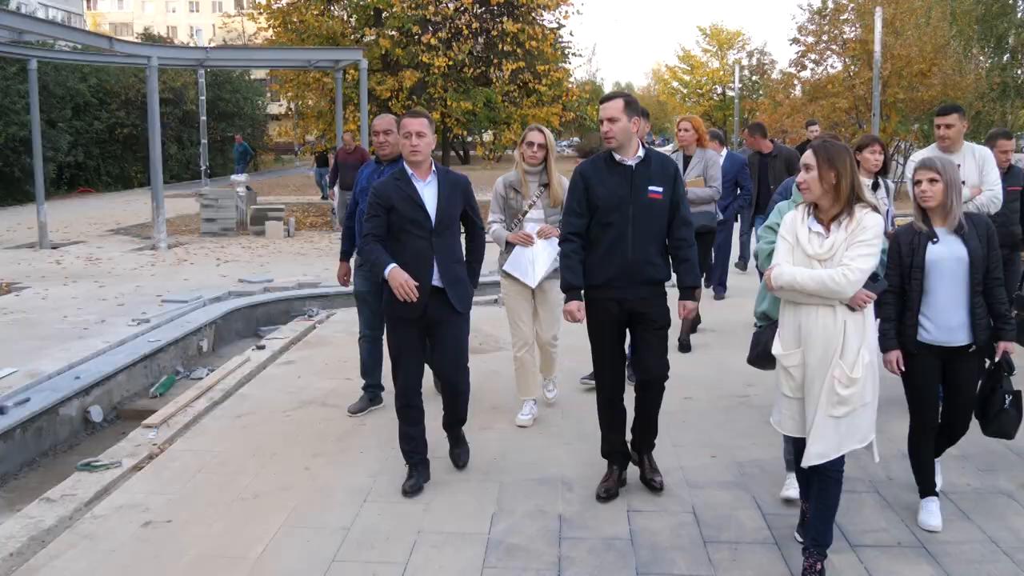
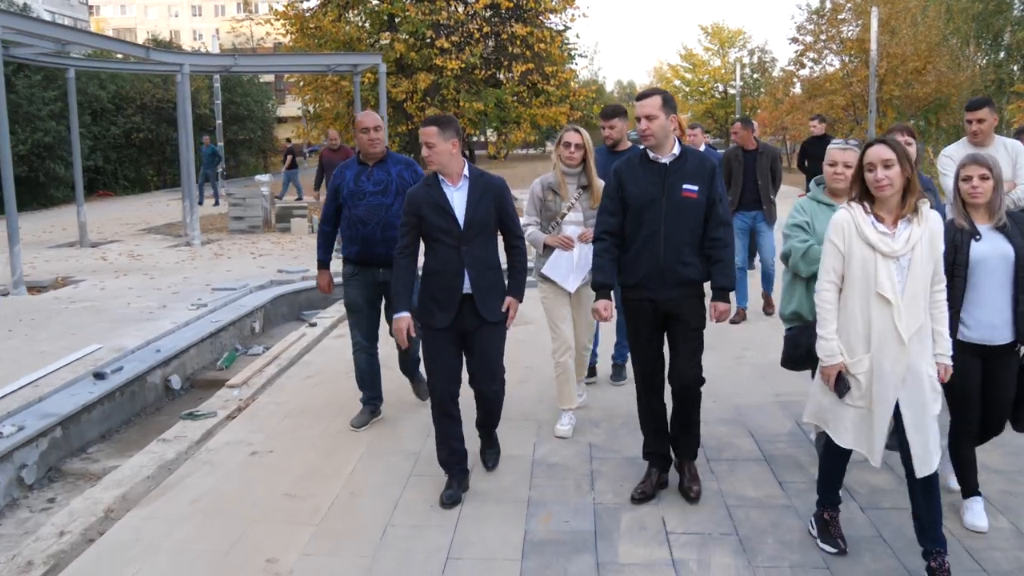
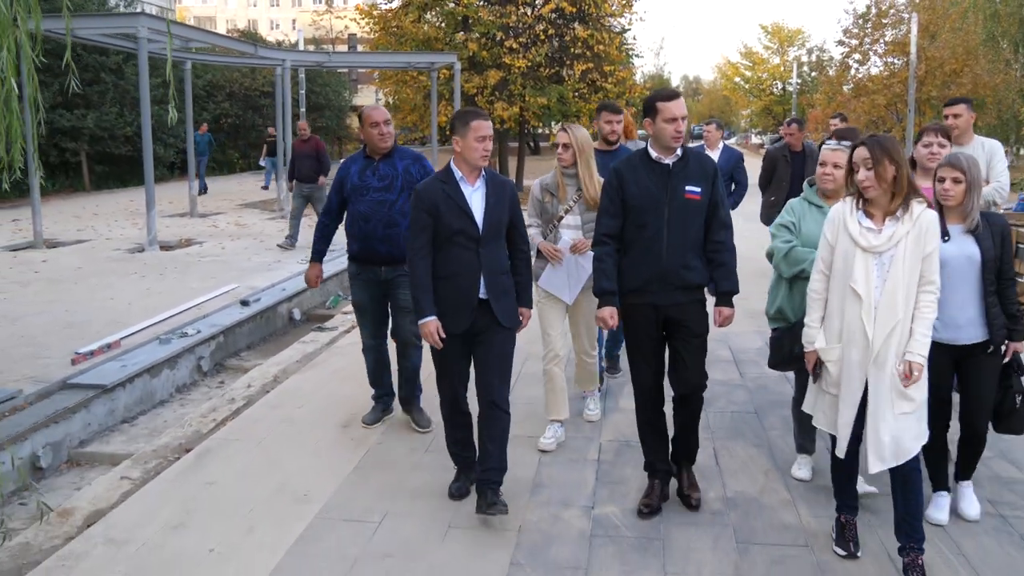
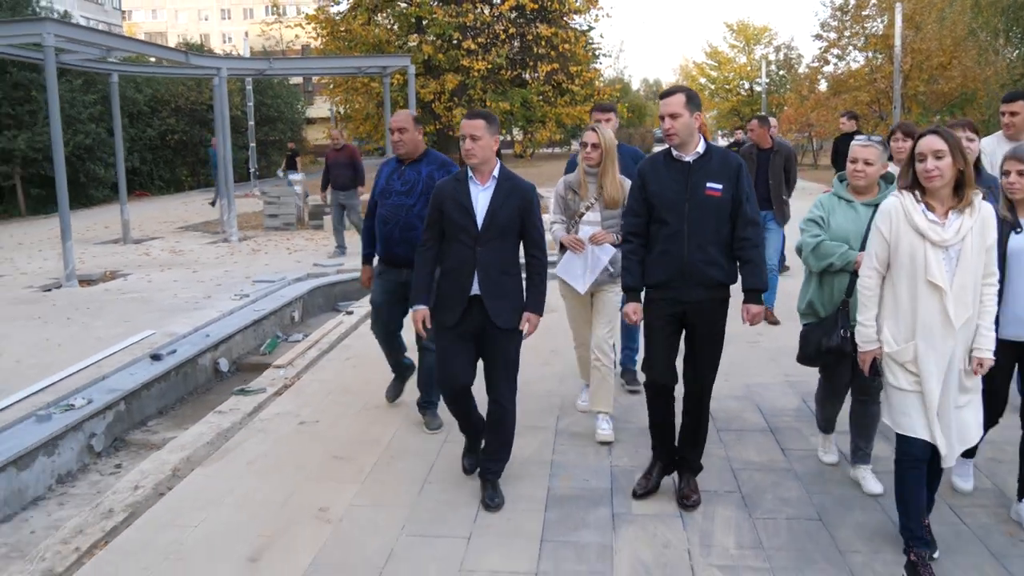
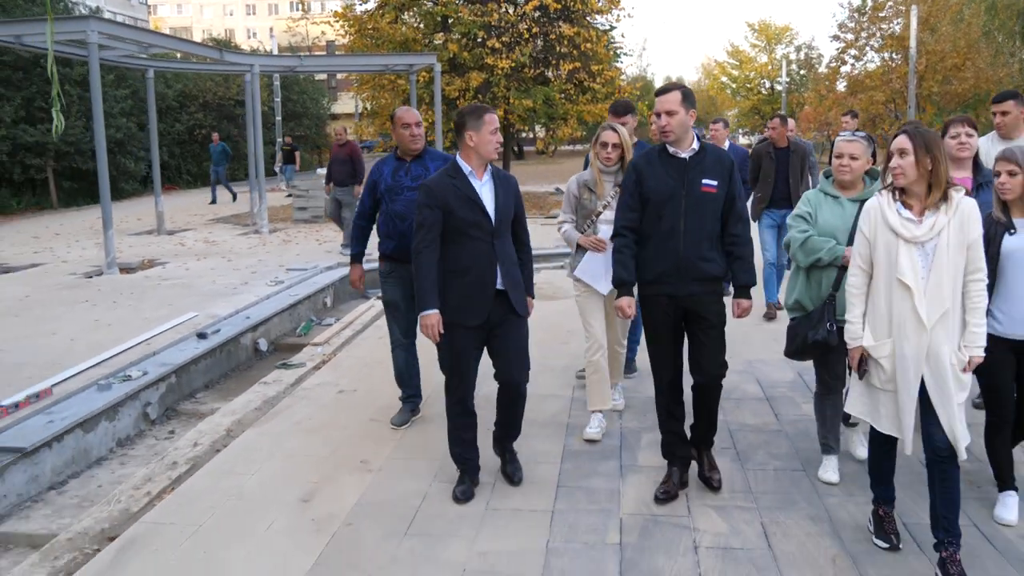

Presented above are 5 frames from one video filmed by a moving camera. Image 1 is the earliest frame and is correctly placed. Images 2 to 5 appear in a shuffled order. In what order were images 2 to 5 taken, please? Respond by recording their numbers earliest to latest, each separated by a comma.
2, 4, 5, 3
